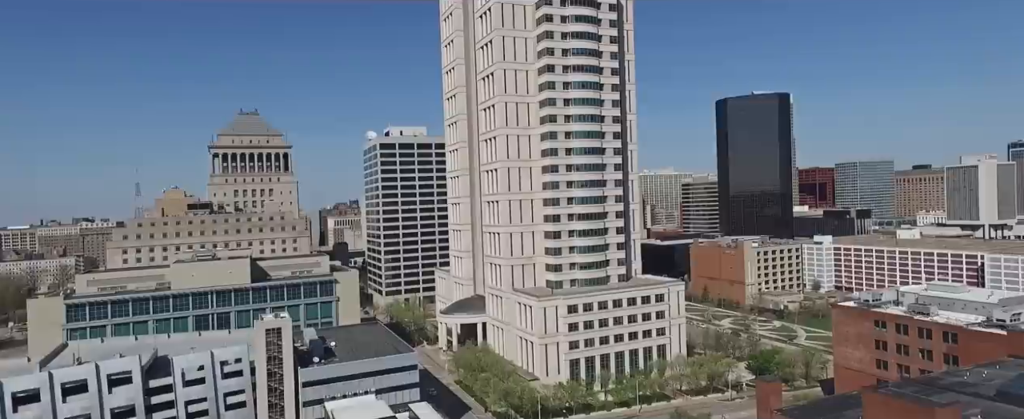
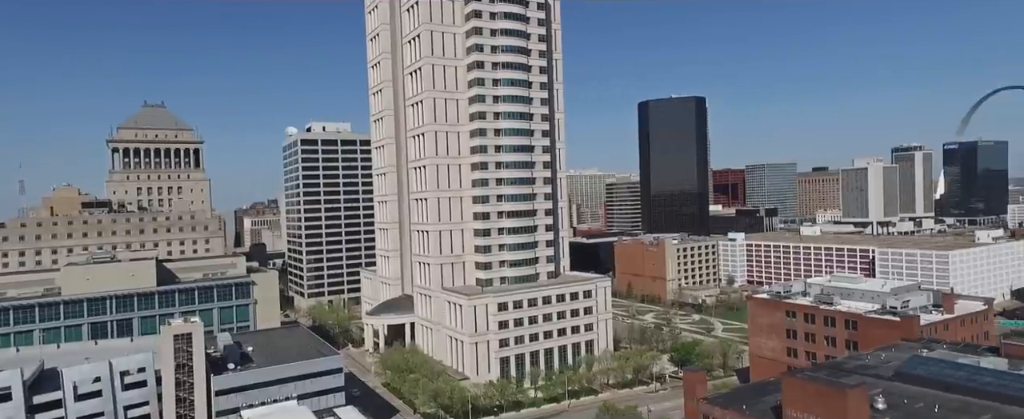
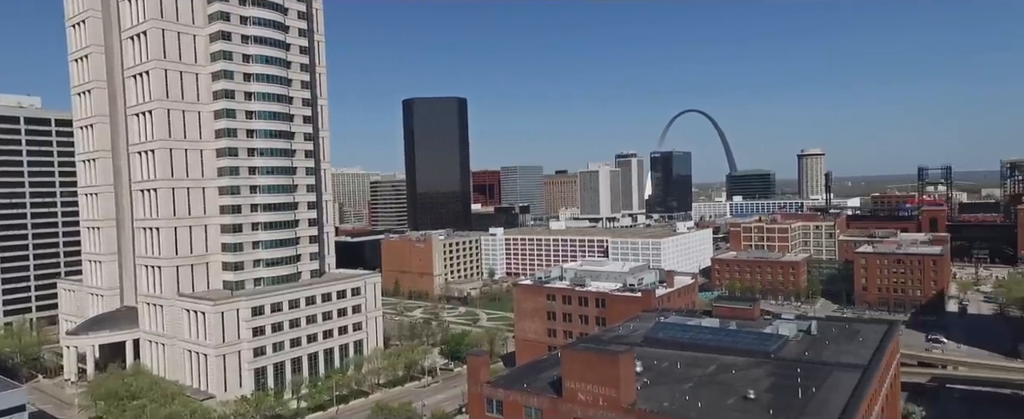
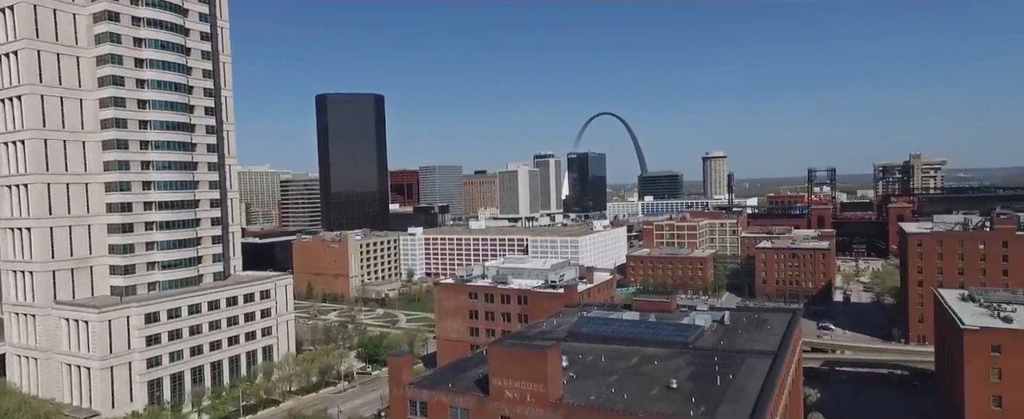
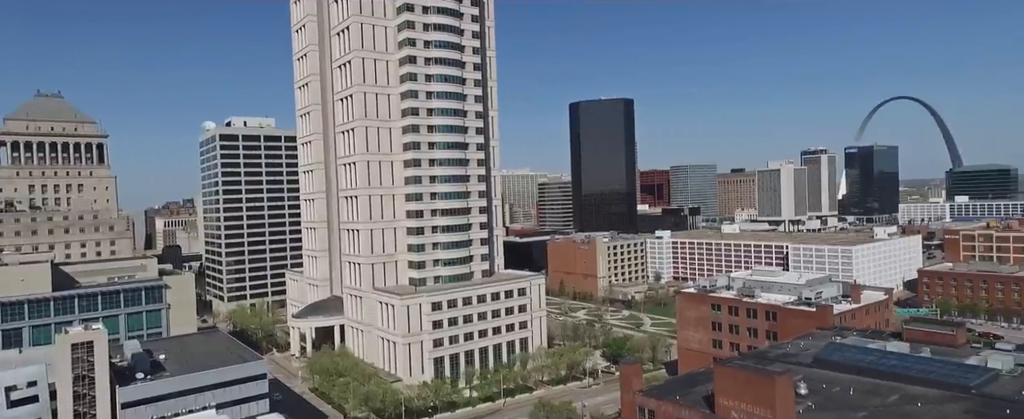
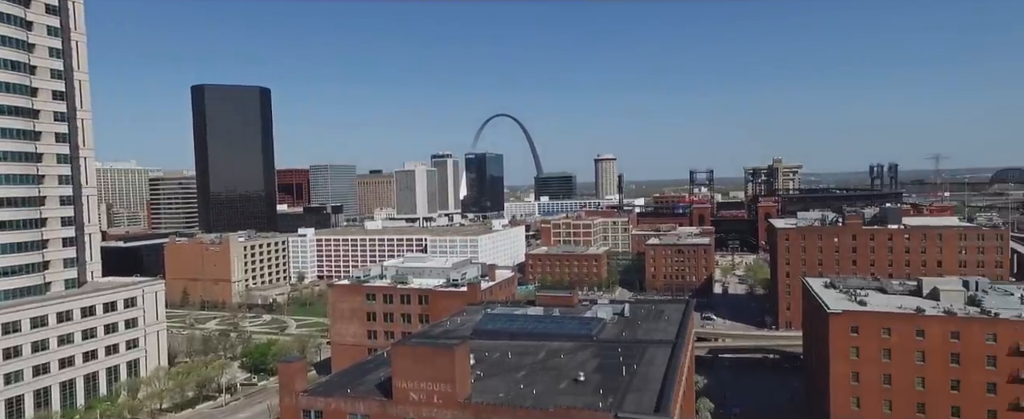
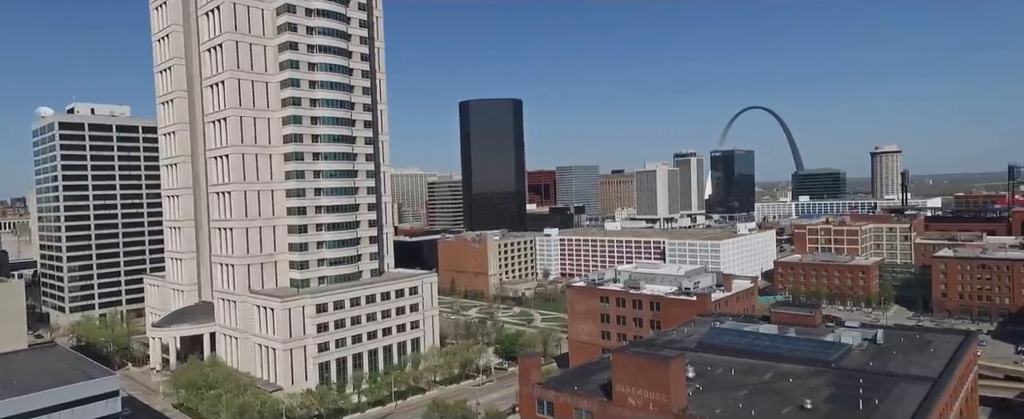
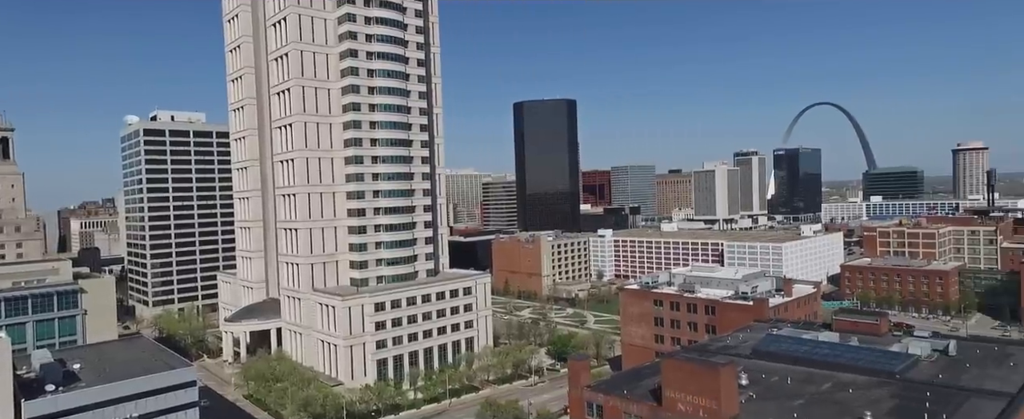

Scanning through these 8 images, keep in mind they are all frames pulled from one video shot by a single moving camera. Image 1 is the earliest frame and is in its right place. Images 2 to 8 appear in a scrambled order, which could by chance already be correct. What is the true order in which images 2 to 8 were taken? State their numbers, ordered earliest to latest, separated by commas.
2, 5, 8, 7, 3, 4, 6
